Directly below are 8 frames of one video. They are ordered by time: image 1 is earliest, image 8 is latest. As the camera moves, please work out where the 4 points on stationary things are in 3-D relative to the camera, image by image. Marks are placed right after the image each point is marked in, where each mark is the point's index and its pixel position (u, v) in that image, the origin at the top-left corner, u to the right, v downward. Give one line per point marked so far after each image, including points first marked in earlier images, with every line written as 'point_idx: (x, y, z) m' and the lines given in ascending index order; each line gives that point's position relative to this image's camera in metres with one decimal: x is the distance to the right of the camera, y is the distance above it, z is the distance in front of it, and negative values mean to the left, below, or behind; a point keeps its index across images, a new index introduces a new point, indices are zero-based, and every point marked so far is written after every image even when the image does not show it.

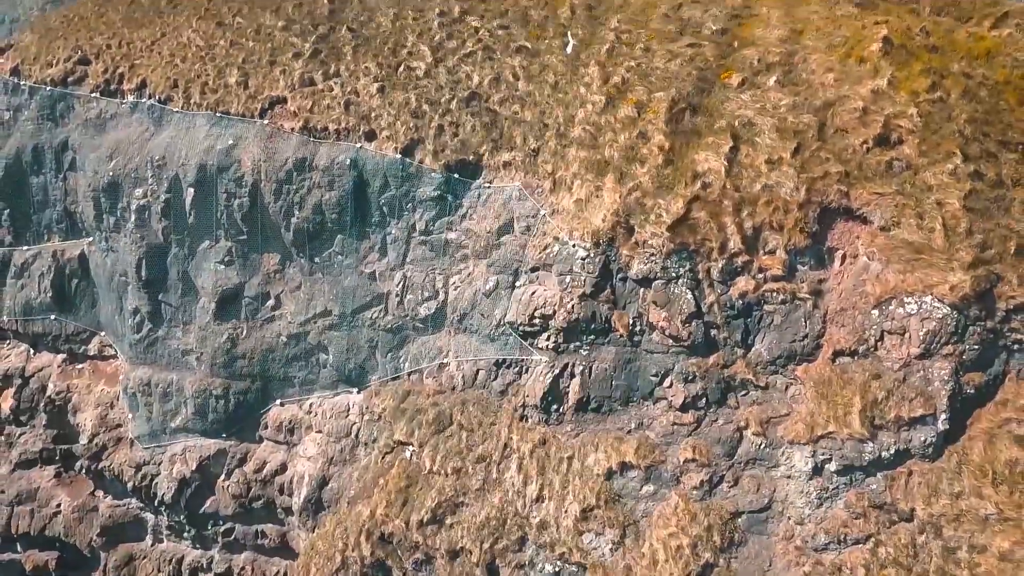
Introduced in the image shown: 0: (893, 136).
0: (+7.0, +2.8, +13.4) m
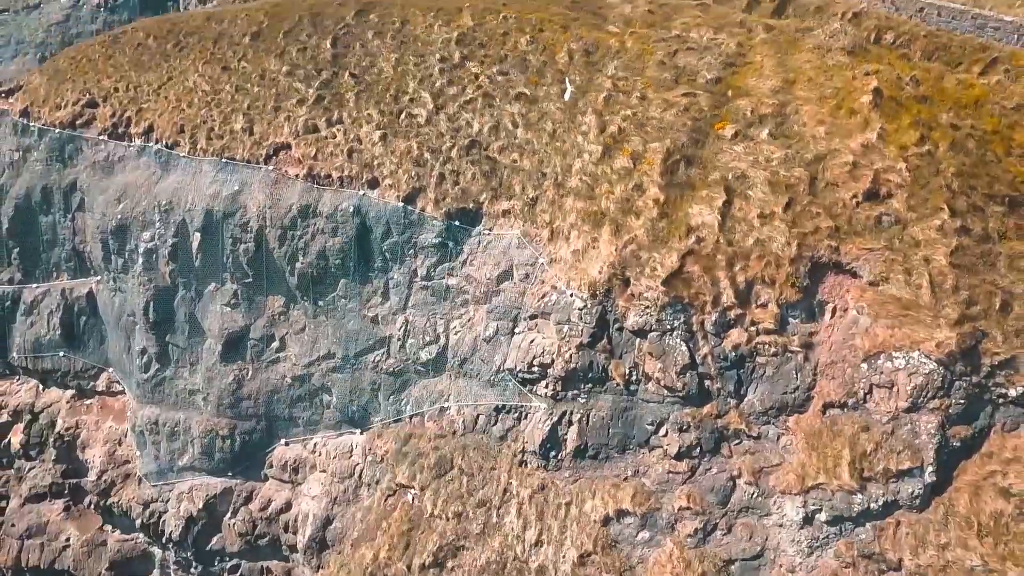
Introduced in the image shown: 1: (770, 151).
0: (+7.0, +1.9, +13.8) m
1: (+5.2, +2.7, +14.6) m
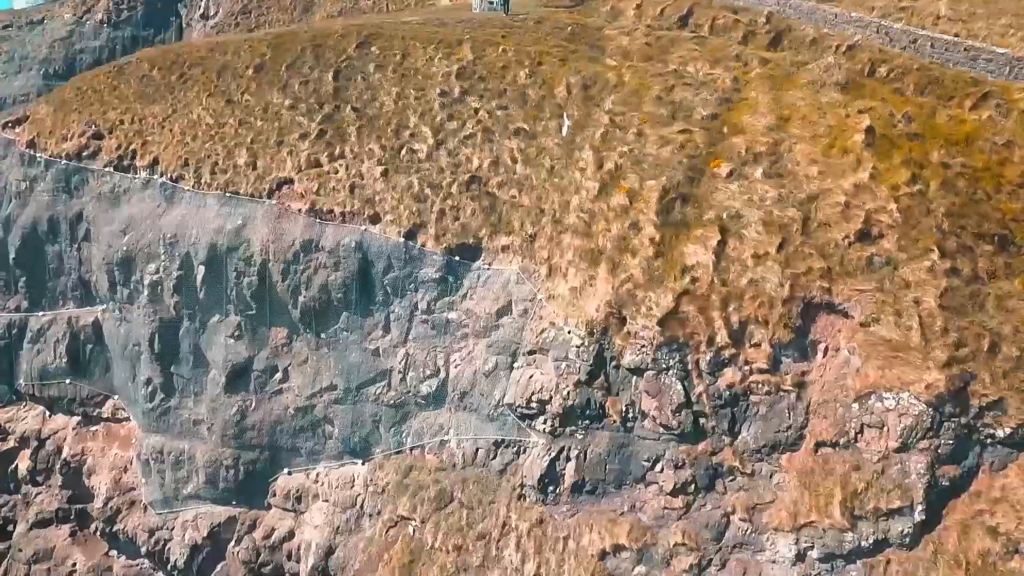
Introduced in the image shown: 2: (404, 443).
0: (+7.0, +1.1, +14.0) m
1: (+5.1, +2.0, +14.9) m
2: (-2.4, -3.5, +16.2) m
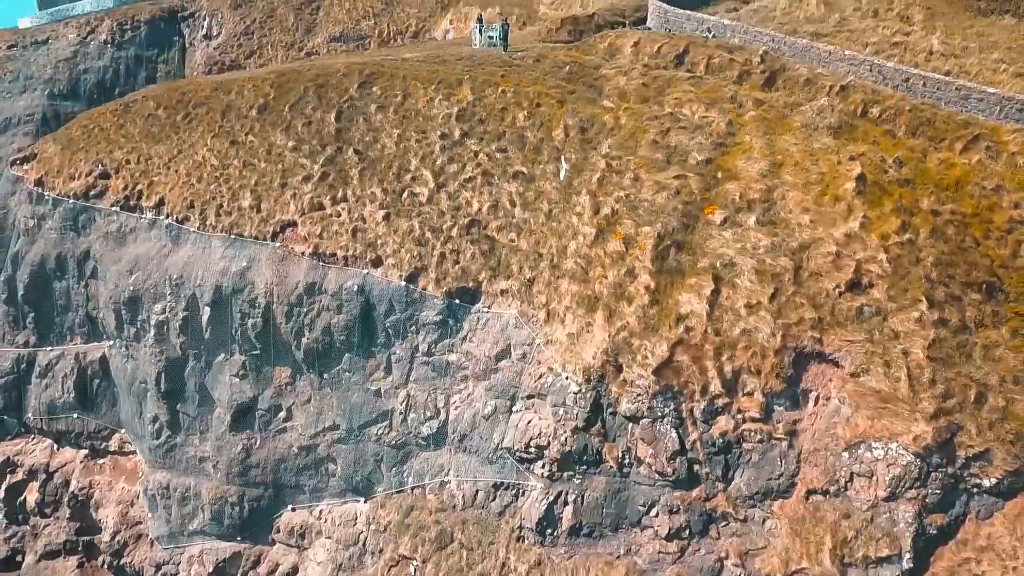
0: (+6.9, +0.2, +14.4) m
1: (+5.1, +1.0, +15.2) m
2: (-2.4, -4.4, +16.6) m
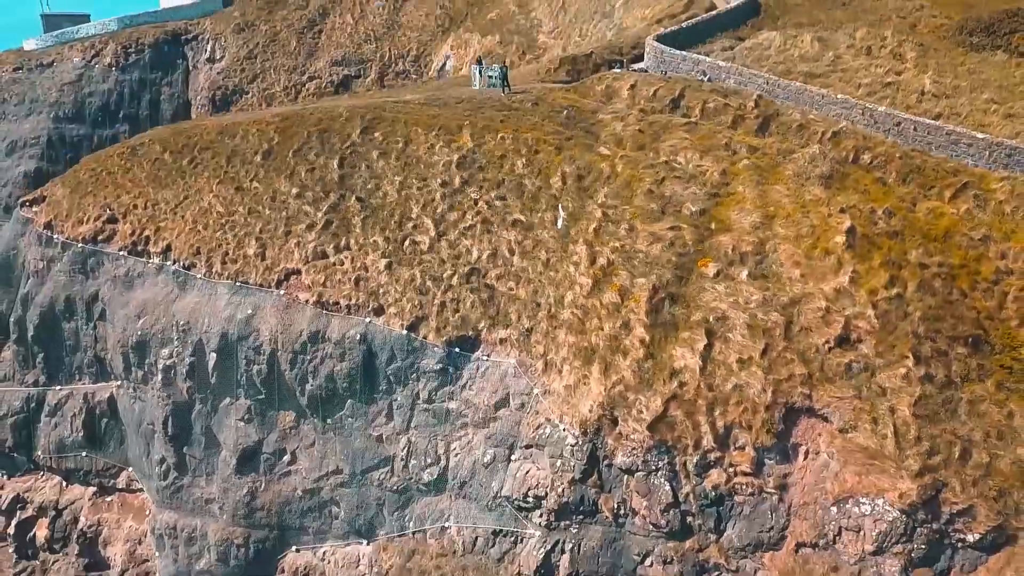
0: (+6.9, -1.0, +14.8) m
1: (+5.1, -0.1, +15.6) m
2: (-2.5, -5.6, +17.0) m
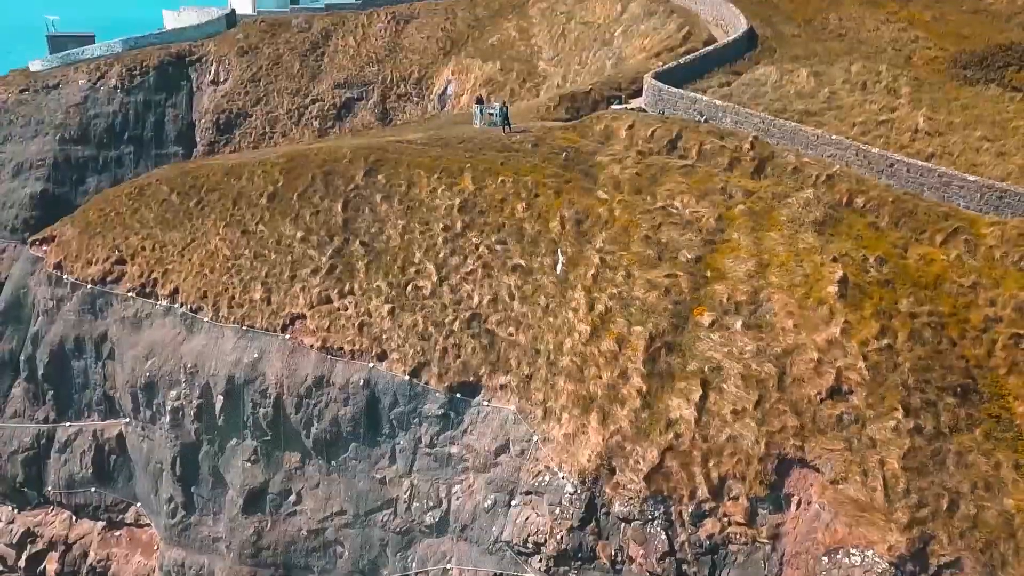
0: (+6.9, -2.1, +15.2) m
1: (+5.1, -1.2, +16.0) m
2: (-2.5, -6.7, +17.4) m
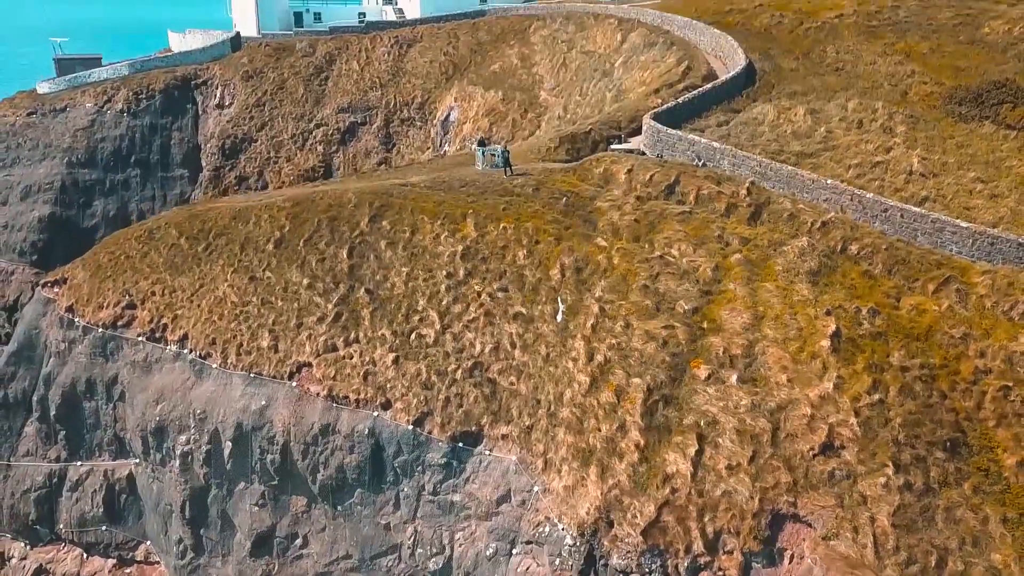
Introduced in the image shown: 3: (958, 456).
0: (+6.9, -3.3, +15.6) m
1: (+5.1, -2.4, +16.4) m
2: (-2.4, -7.9, +17.9) m
3: (+9.3, -3.6, +15.3) m
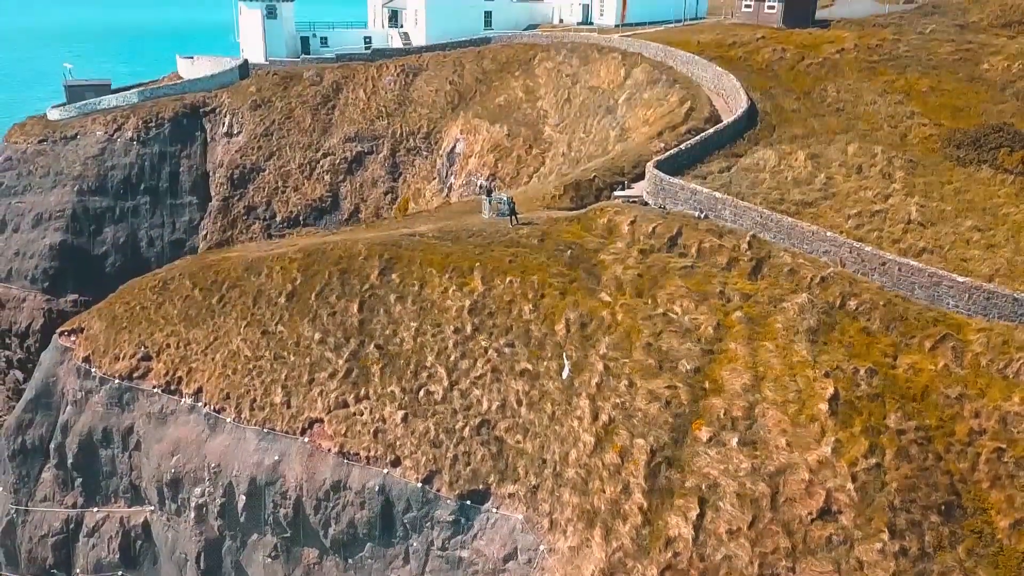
0: (+7.1, -4.8, +16.1) m
1: (+5.3, -4.0, +16.9) m
2: (-2.3, -9.4, +18.4) m
3: (+9.4, -5.2, +15.7) m
